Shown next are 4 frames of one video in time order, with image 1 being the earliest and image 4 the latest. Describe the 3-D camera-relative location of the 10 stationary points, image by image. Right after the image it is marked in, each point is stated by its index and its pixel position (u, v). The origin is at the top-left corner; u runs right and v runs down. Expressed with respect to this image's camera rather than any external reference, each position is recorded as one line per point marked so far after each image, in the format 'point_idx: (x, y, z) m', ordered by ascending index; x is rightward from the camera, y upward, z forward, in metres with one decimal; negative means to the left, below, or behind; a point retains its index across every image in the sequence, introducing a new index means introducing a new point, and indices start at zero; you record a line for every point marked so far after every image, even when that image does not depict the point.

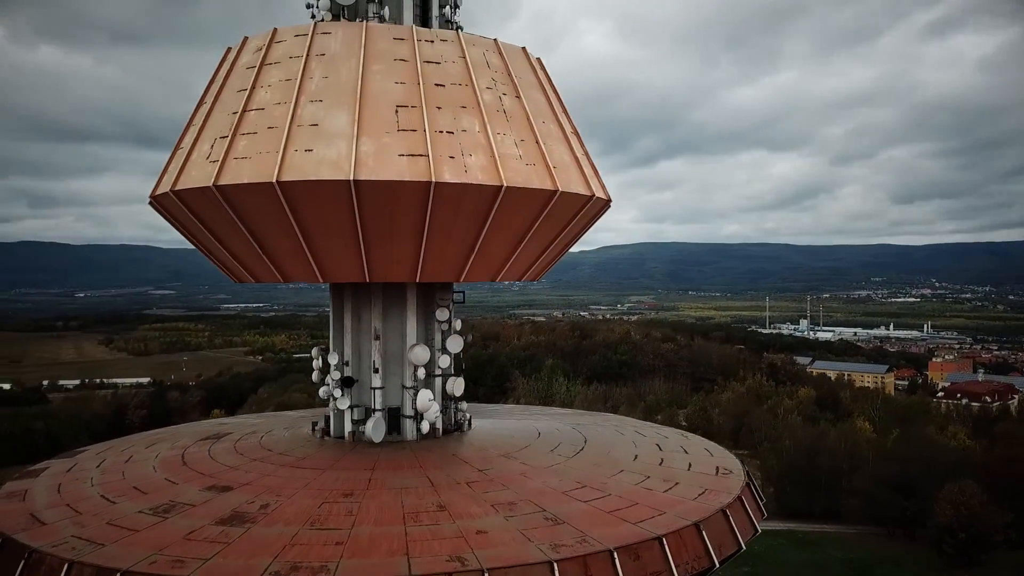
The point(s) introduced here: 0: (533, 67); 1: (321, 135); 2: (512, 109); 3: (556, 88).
0: (+0.2, +2.4, +8.9) m
1: (-1.7, +1.4, +7.3) m
2: (0.0, +1.8, +8.1) m
3: (+0.5, +2.3, +9.3) m
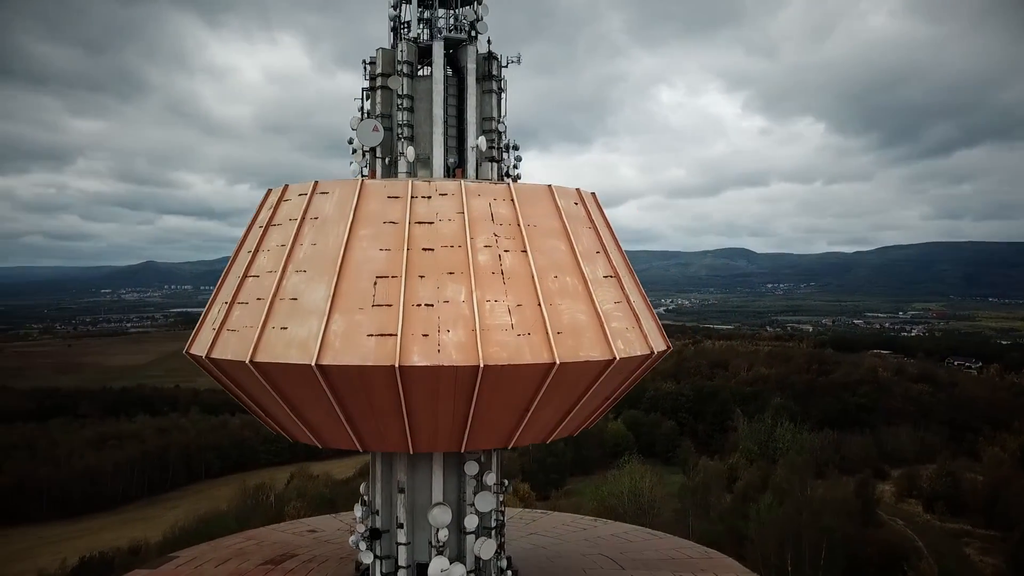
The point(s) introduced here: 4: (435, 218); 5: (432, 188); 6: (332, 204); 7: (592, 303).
0: (+0.5, +0.8, +7.9) m
1: (-1.9, -0.2, +7.0) m
2: (0.0, +0.2, +7.2) m
3: (+0.9, +0.7, +8.2) m
4: (-0.7, +0.6, +7.2) m
5: (-0.7, +0.9, +7.4) m
6: (-1.7, +0.8, +7.4) m
7: (+0.8, -0.1, +7.5) m
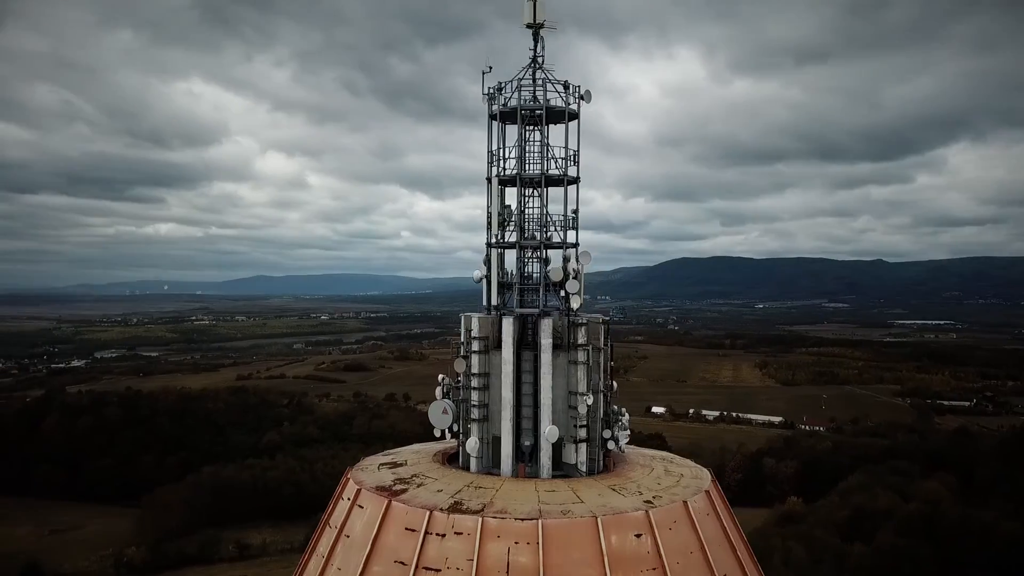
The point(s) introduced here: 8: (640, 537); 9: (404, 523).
0: (+0.8, -2.0, +6.4) m
1: (-1.7, -3.0, +6.7) m
2: (+0.1, -2.6, +6.0) m
3: (+1.3, -2.2, +6.5) m
4: (-0.5, -2.2, +6.4) m
5: (-0.5, -1.9, +6.6) m
6: (-1.3, -2.0, +7.0) m
7: (+0.8, -3.0, +5.9) m
8: (+1.0, -2.0, +6.5) m
9: (-0.9, -2.0, +6.7) m
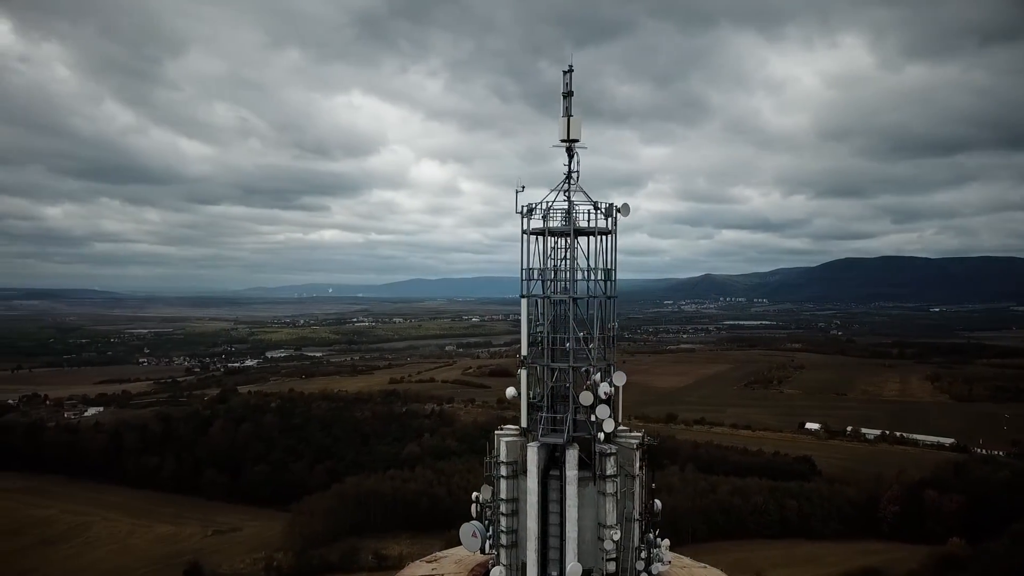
0: (+0.8, -3.2, +6.2) m
1: (-1.6, -4.2, +6.9) m
2: (0.0, -3.8, +5.9) m
3: (+1.3, -3.3, +6.1) m
4: (-0.5, -3.3, +6.4) m
5: (-0.4, -3.1, +6.5) m
6: (-1.1, -3.2, +7.1) m
7: (+0.8, -4.1, +5.7) m
8: (+1.1, -3.2, +6.2) m
9: (-0.8, -3.1, +6.8) m
